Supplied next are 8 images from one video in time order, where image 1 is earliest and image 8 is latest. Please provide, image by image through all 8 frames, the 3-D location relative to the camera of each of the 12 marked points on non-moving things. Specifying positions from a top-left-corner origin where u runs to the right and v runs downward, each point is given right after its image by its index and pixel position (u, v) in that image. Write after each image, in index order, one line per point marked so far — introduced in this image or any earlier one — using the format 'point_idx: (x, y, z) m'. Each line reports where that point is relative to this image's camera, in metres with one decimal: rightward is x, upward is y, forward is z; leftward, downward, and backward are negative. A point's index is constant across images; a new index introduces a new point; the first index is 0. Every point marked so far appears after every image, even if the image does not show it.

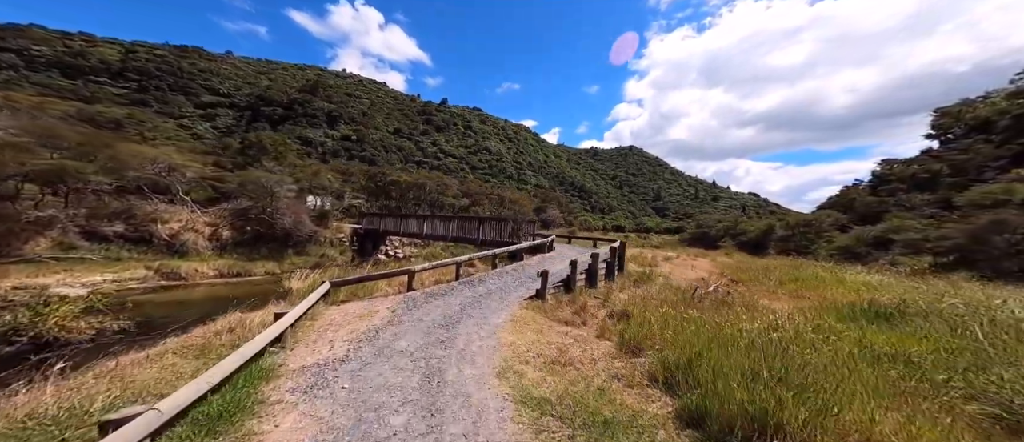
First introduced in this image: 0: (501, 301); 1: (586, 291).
0: (-0.3, -2.0, +9.2) m
1: (+2.3, -2.2, +11.5) m
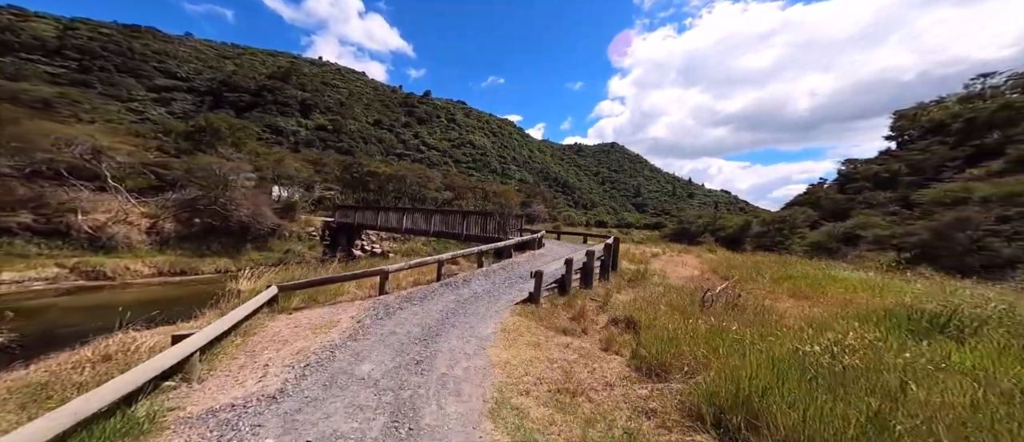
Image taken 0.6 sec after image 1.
0: (-0.5, -1.8, +7.9) m
1: (+1.9, -2.0, +10.4) m
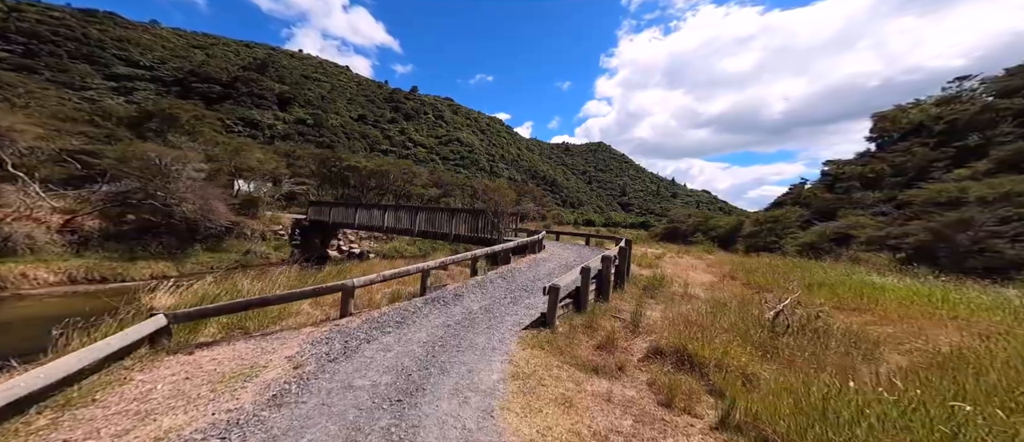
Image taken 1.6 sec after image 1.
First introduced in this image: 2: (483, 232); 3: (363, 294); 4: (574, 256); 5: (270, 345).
0: (-0.4, -1.8, +5.9) m
1: (+1.9, -2.0, +8.4) m
2: (-1.3, -0.5, +16.7) m
3: (-3.0, -1.4, +7.5) m
4: (+2.1, -1.3, +12.5) m
5: (-3.0, -1.6, +4.7) m
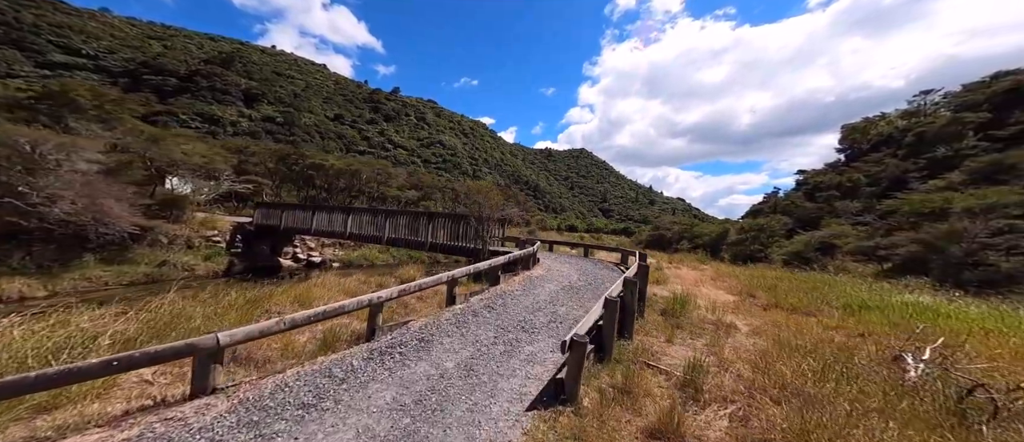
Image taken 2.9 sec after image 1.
0: (-0.4, -1.8, +3.3) m
1: (+1.8, -2.1, +6.0) m
2: (-1.8, -0.8, +14.1) m
3: (-3.1, -1.5, +4.8) m
4: (+1.8, -1.5, +10.0) m
5: (-3.0, -1.6, +2.0) m
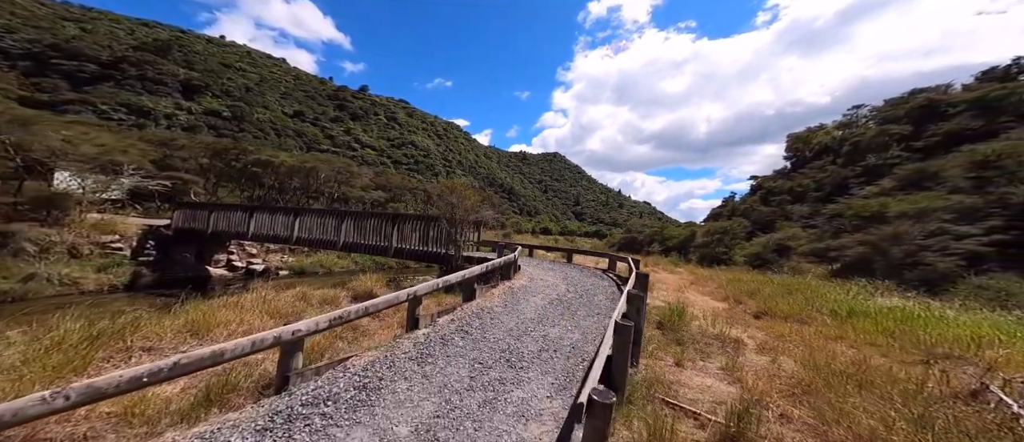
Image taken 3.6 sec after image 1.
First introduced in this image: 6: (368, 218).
0: (-0.4, -1.8, +1.9) m
1: (+1.6, -2.1, +4.7) m
2: (-2.7, -0.8, +12.5) m
3: (-3.2, -1.5, +3.1) m
4: (+1.2, -1.5, +8.7) m
5: (-2.9, -1.5, +0.4) m
6: (-5.6, +0.1, +14.0) m
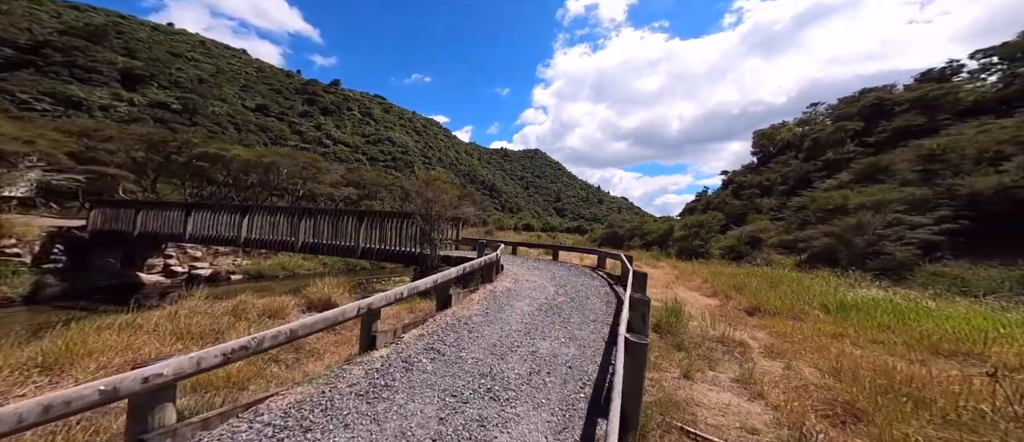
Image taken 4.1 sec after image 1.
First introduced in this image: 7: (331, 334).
0: (-0.4, -1.8, +0.9) m
1: (+1.4, -2.0, +3.8) m
2: (-3.3, -0.7, +11.4) m
3: (-3.3, -1.5, +2.0) m
4: (+0.8, -1.4, +7.8) m
5: (-2.8, -1.5, -0.8) m
6: (-6.3, +0.2, +12.7) m
7: (-2.6, -1.6, +5.5) m
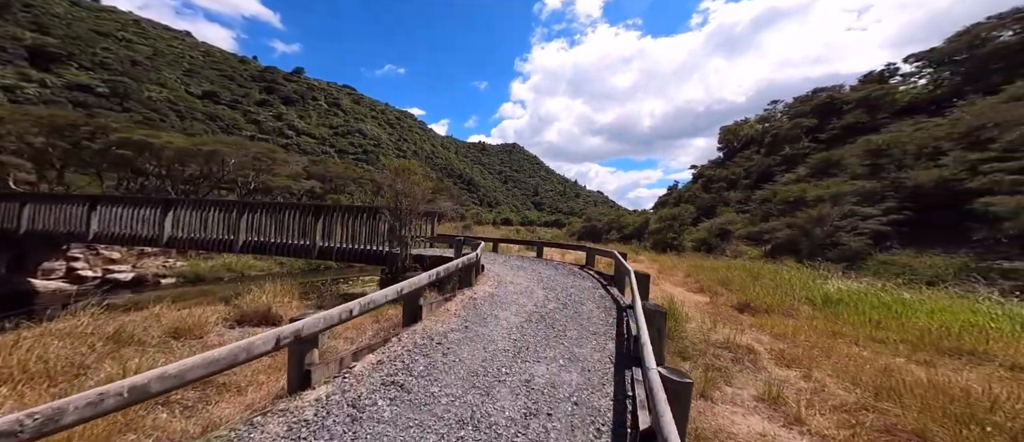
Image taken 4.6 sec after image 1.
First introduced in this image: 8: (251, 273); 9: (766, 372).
0: (-0.2, -1.8, -0.1) m
1: (+1.4, -1.9, +2.9) m
2: (-3.9, -0.6, +10.2) m
3: (-3.2, -1.5, +0.8) m
4: (+0.5, -1.3, +6.9) m
5: (-2.5, -1.6, -1.9) m
6: (-7.0, +0.3, +11.2) m
7: (-2.7, -1.6, +4.3) m
8: (-9.7, -1.9, +14.0) m
9: (+3.9, -2.3, +5.6) m
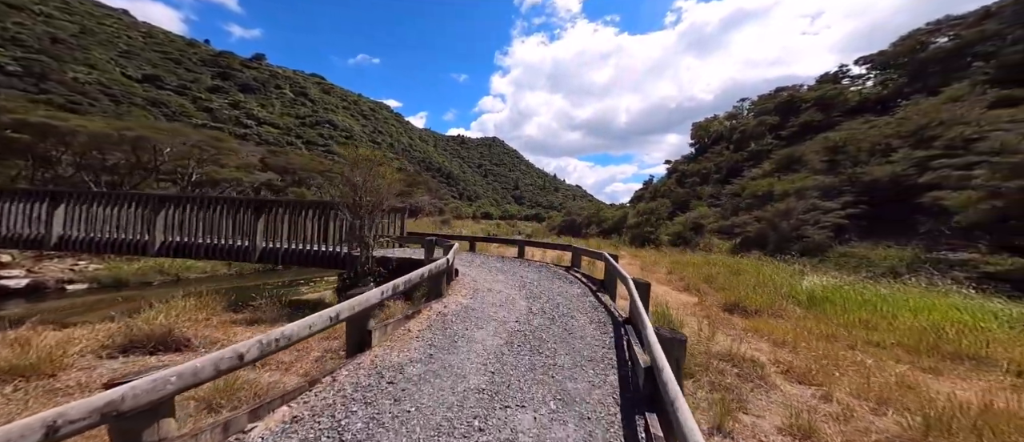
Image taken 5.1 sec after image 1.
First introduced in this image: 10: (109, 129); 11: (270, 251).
0: (-0.2, -1.8, -1.1) m
1: (+1.3, -2.0, +2.0) m
2: (-4.4, -0.5, +8.9) m
3: (-3.2, -1.6, -0.4) m
4: (+0.1, -1.2, +5.9) m
5: (-2.3, -1.7, -3.0) m
6: (-7.6, +0.4, +9.8) m
7: (-2.9, -1.6, +3.2) m
8: (-10.5, -1.8, +12.4) m
9: (+3.6, -2.2, +4.9) m
10: (-17.8, +4.2, +18.4) m
11: (-5.9, -0.8, +9.4) m
